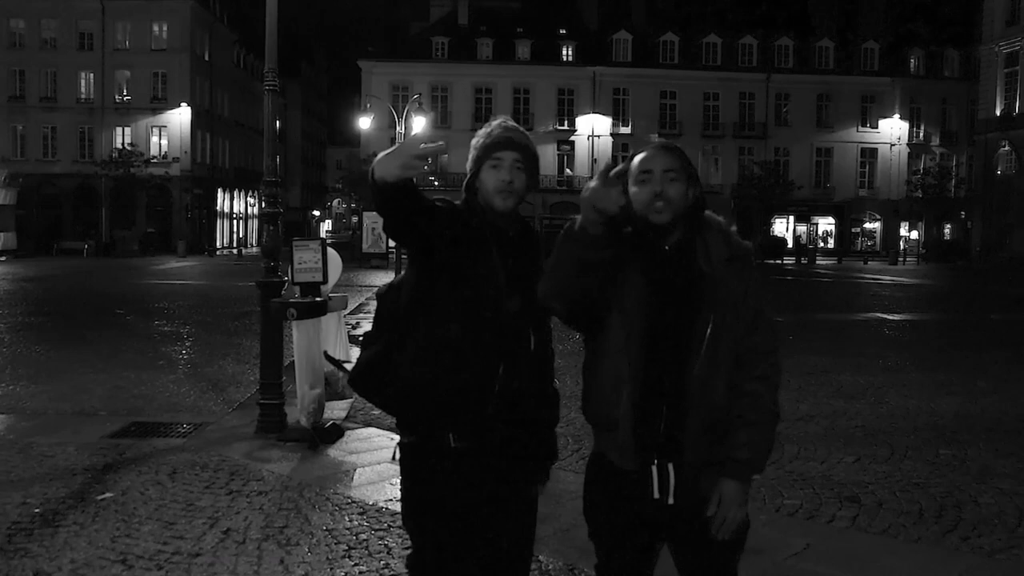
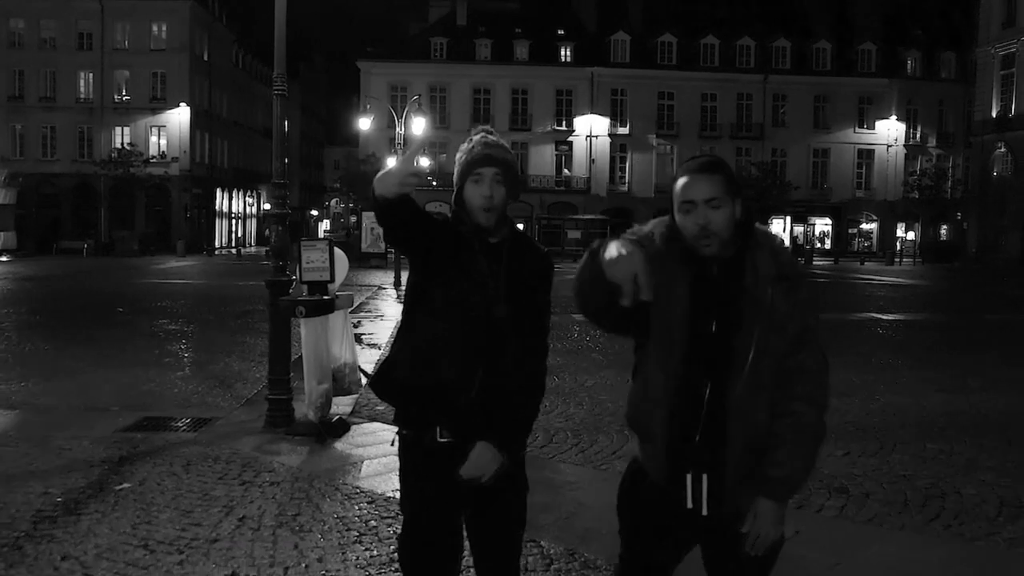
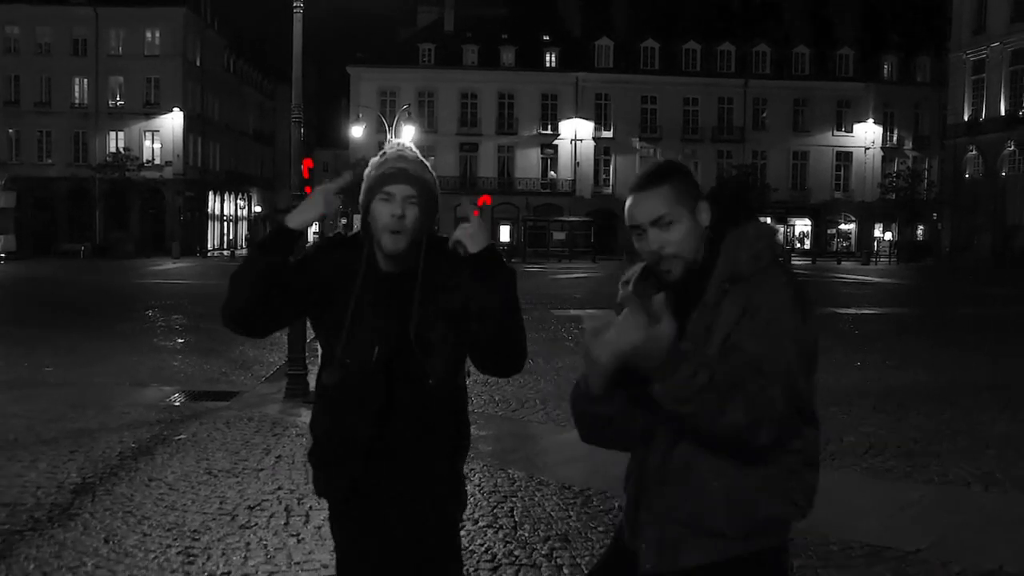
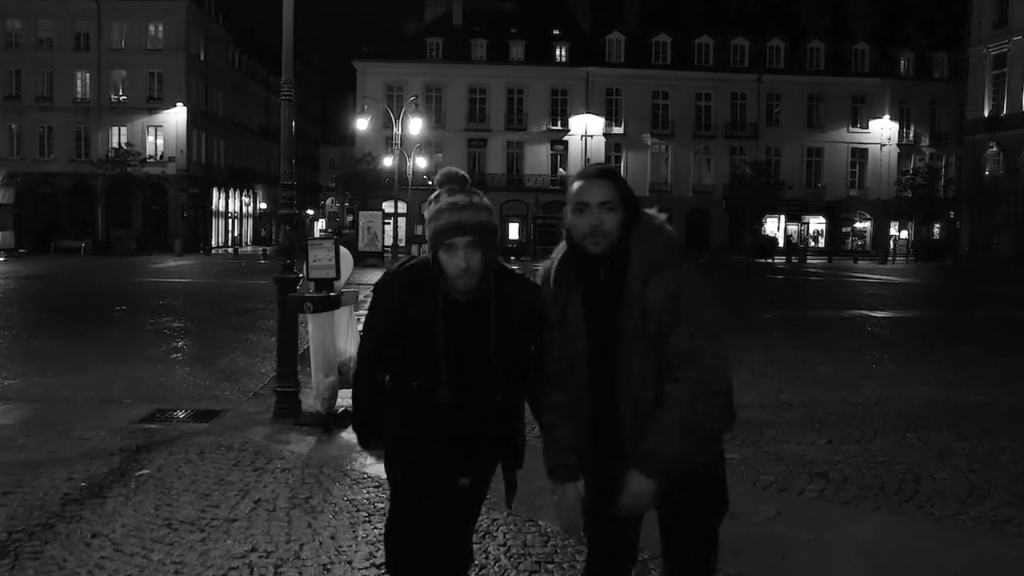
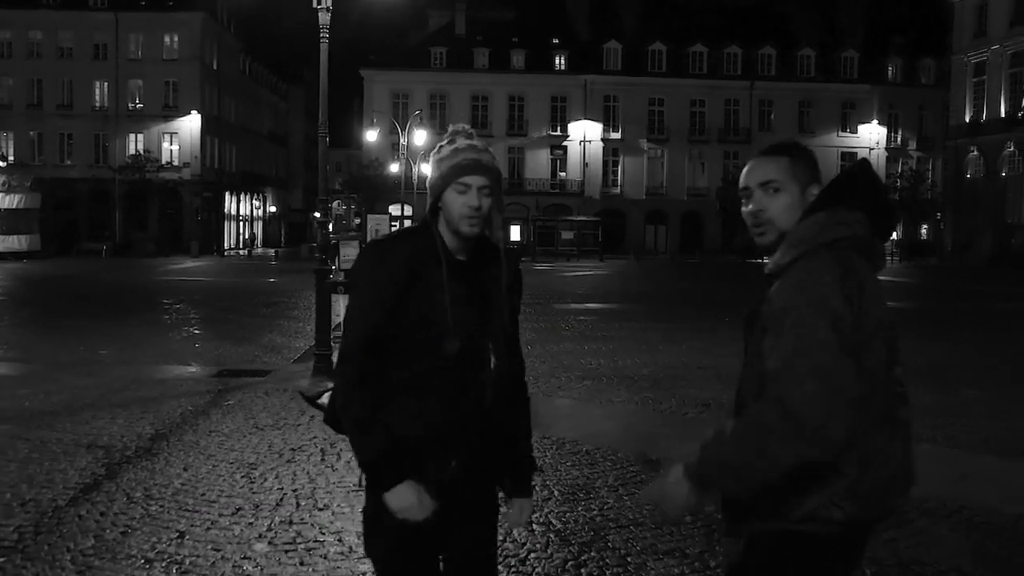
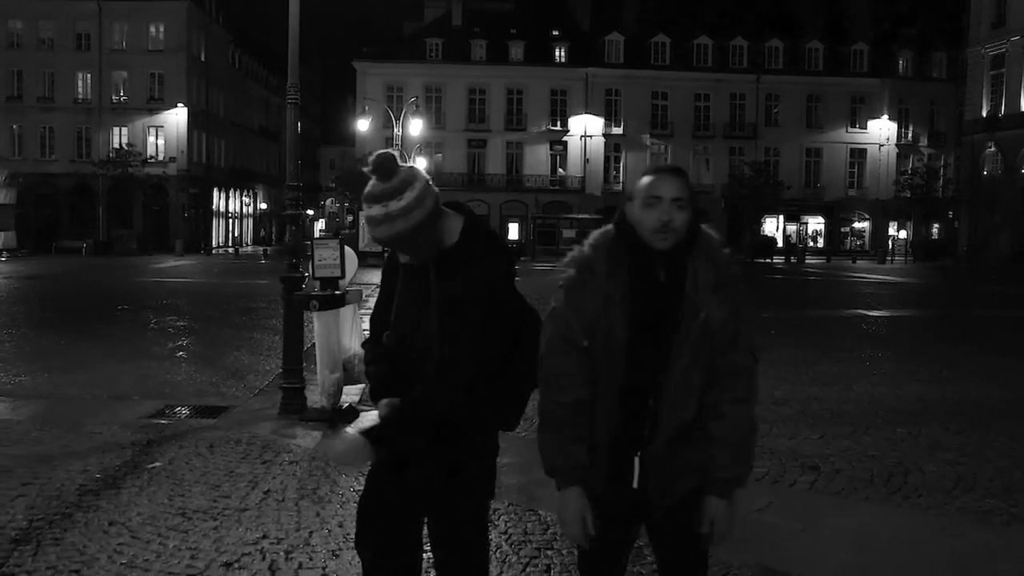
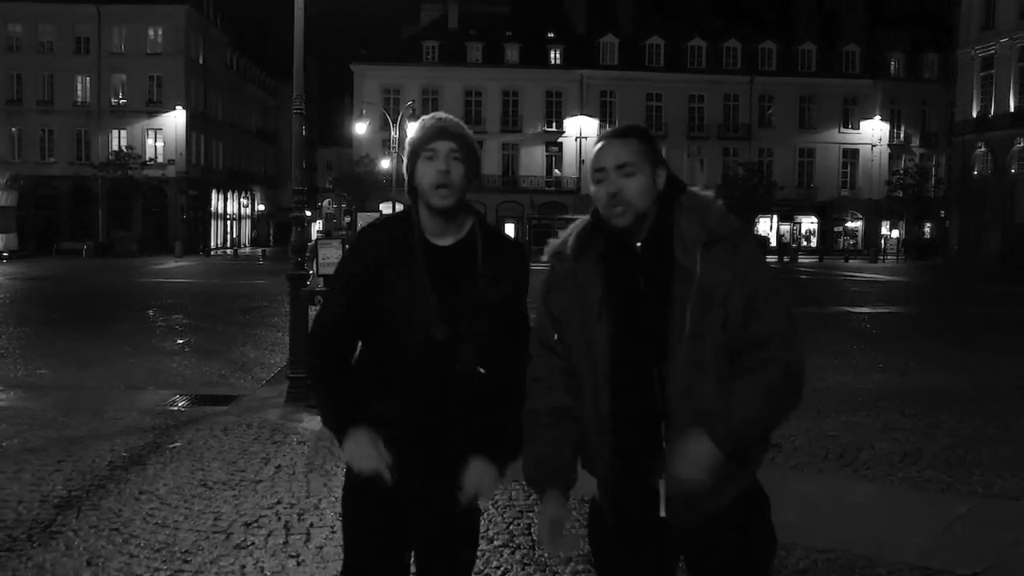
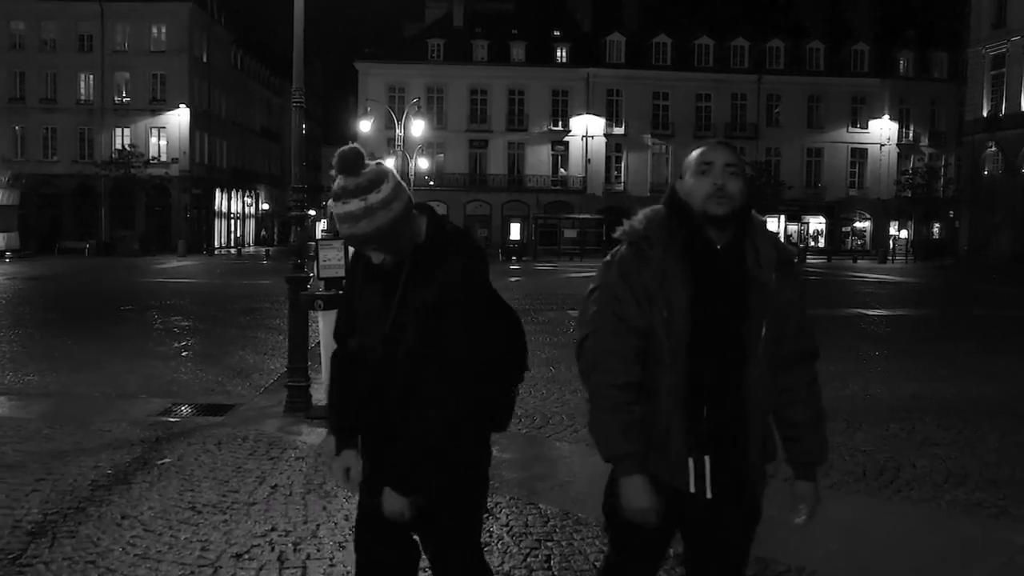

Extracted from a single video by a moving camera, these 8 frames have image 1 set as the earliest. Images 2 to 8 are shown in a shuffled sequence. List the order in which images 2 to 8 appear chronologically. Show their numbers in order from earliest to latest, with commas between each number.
2, 4, 6, 8, 7, 3, 5
